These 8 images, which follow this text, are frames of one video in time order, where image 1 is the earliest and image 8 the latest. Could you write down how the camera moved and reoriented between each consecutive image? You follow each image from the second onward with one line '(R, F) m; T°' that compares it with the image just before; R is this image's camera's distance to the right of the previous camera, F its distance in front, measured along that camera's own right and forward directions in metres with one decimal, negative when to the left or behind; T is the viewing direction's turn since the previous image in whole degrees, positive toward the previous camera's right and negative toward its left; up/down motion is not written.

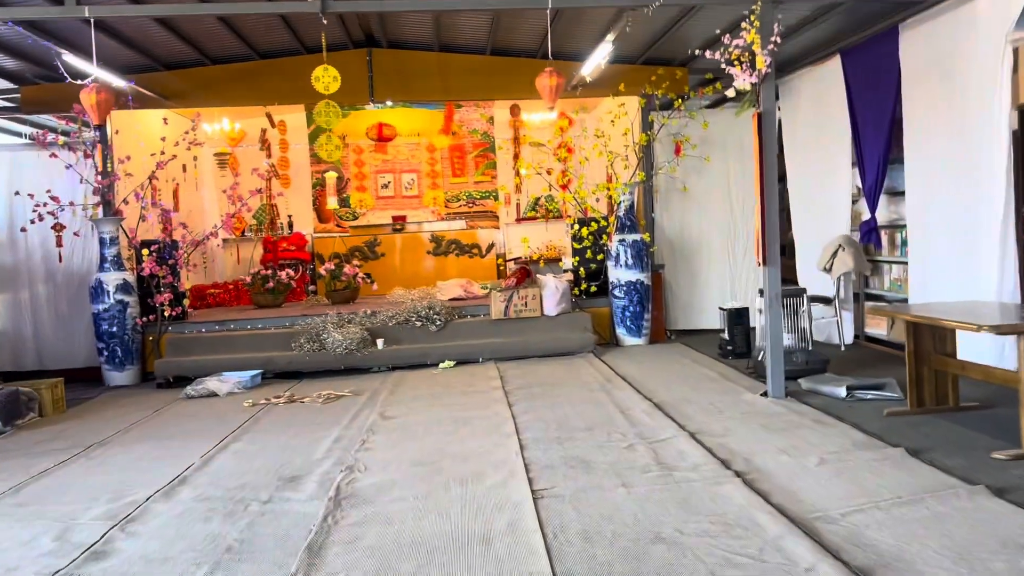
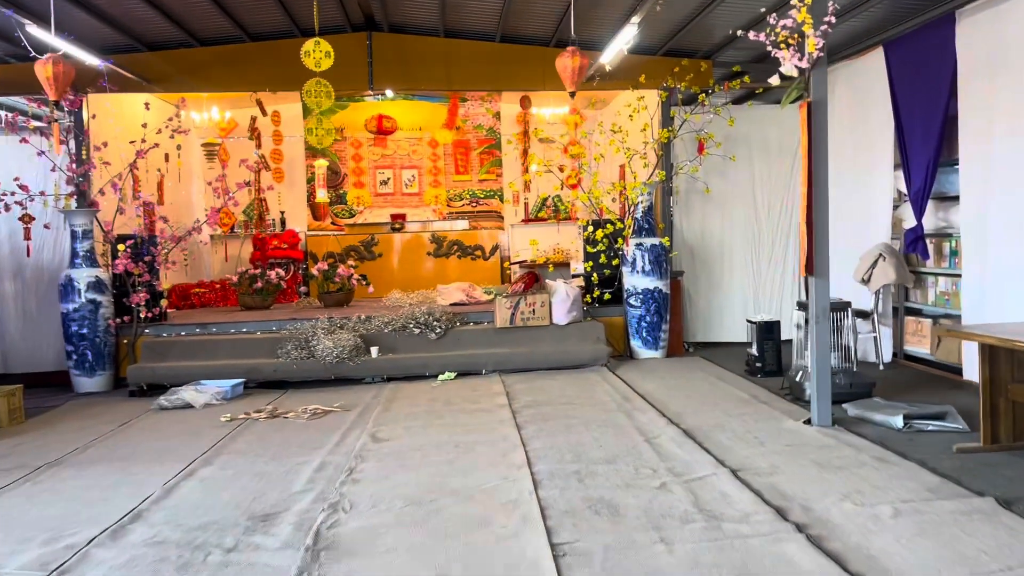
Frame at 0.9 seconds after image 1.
(-0.1, +0.5) m; 0°
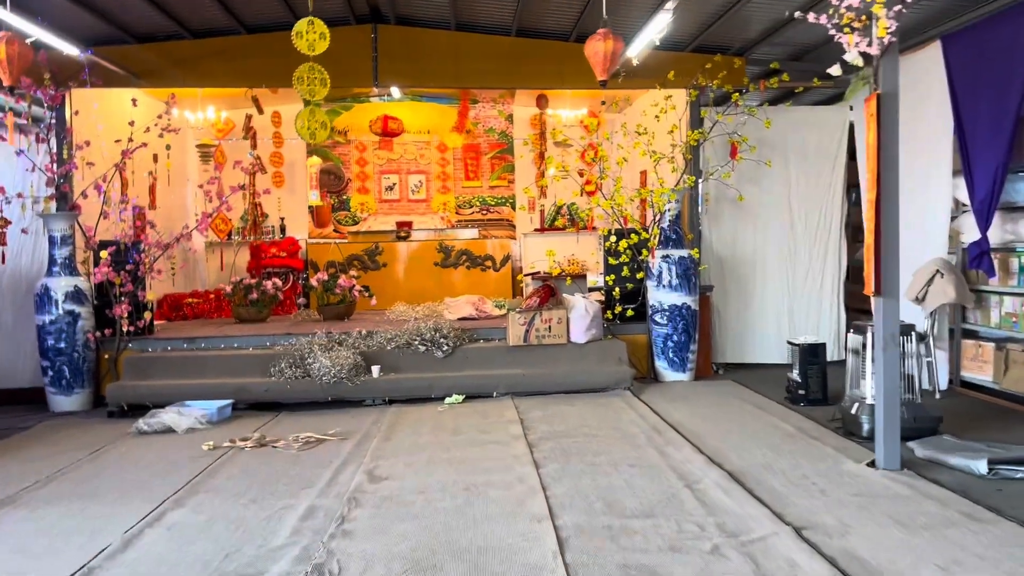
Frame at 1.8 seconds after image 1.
(-0.1, +0.5) m; -1°
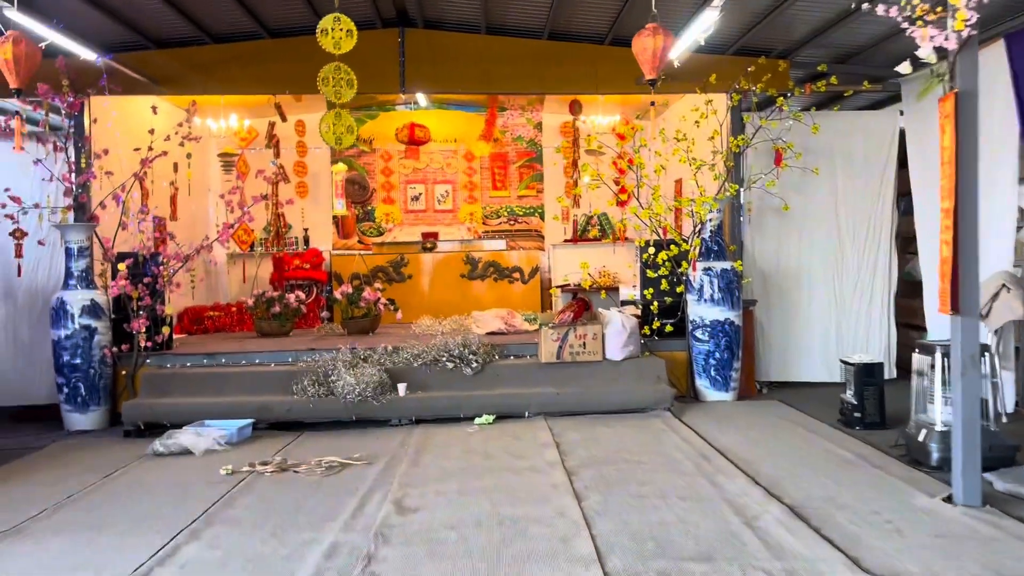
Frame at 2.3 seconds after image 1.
(-0.1, +0.3) m; -2°
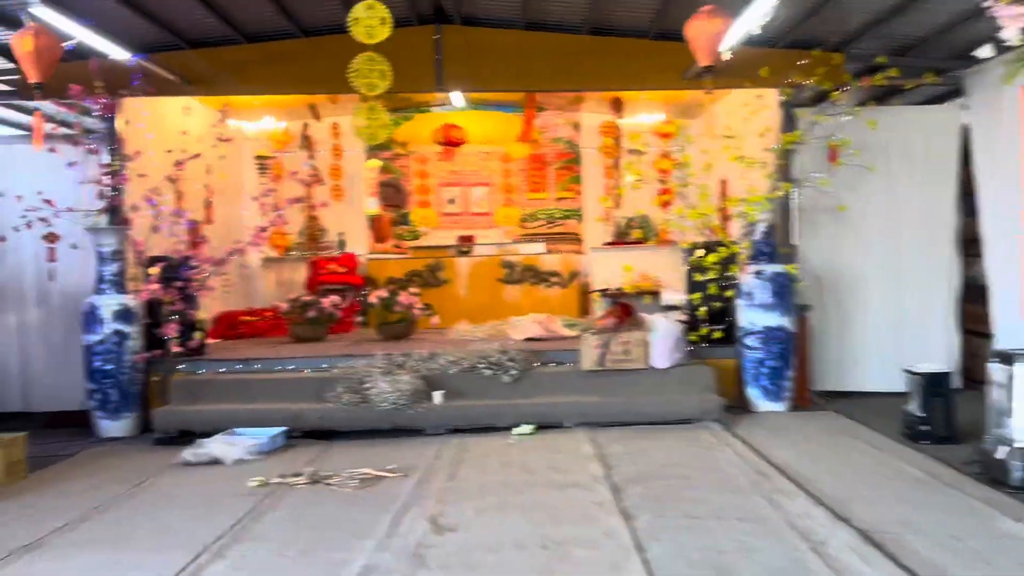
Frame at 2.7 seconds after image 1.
(0.0, +0.2) m; -2°
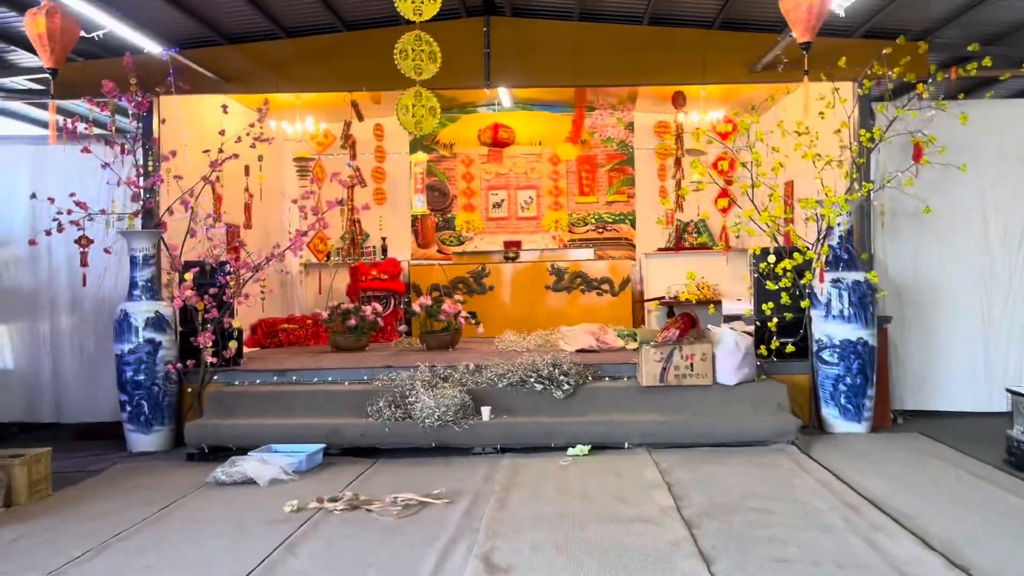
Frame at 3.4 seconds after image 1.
(-0.1, +0.4) m; -3°
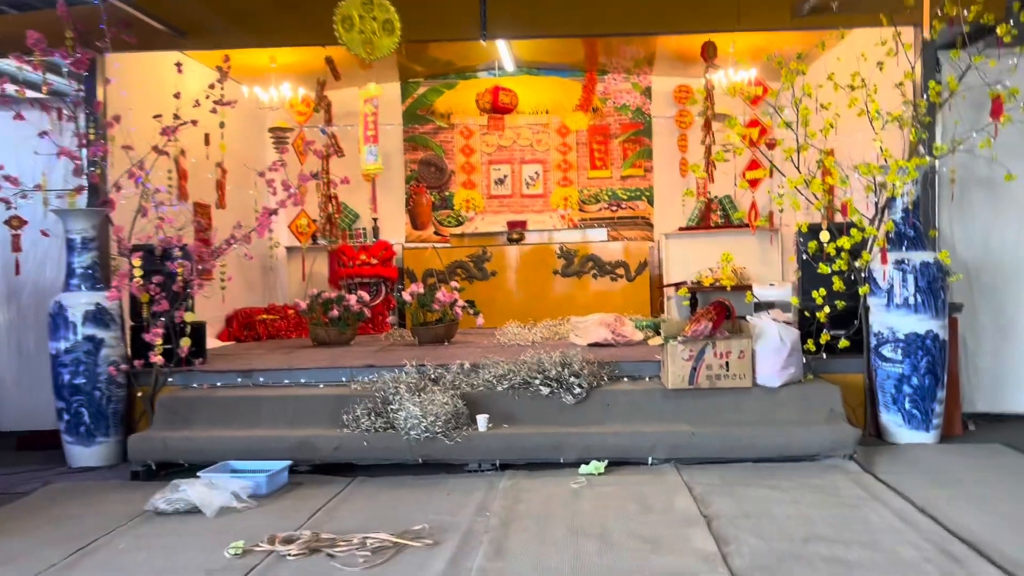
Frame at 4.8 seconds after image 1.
(0.0, +0.8) m; -1°
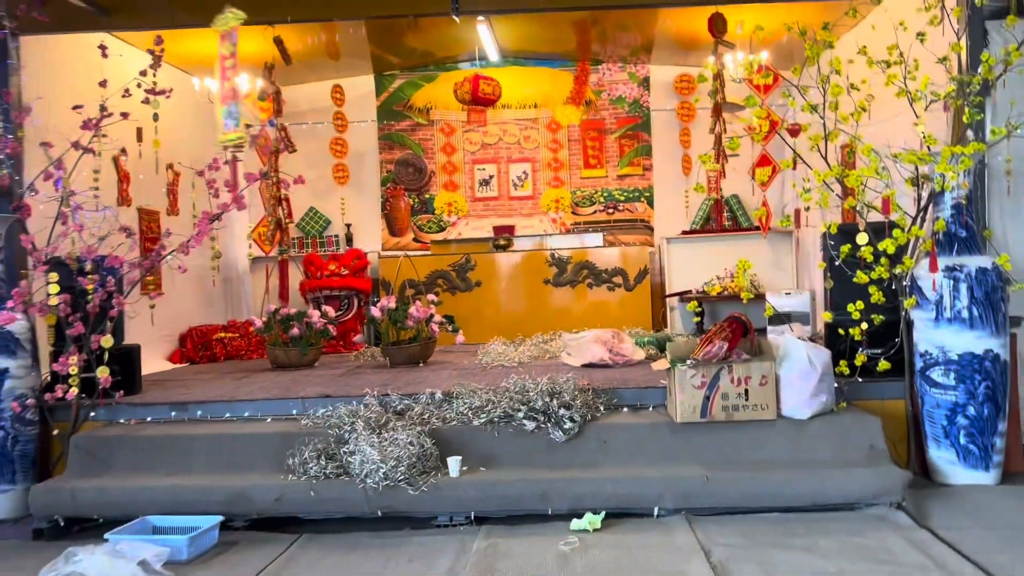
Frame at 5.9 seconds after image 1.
(+0.1, +0.7) m; 0°
